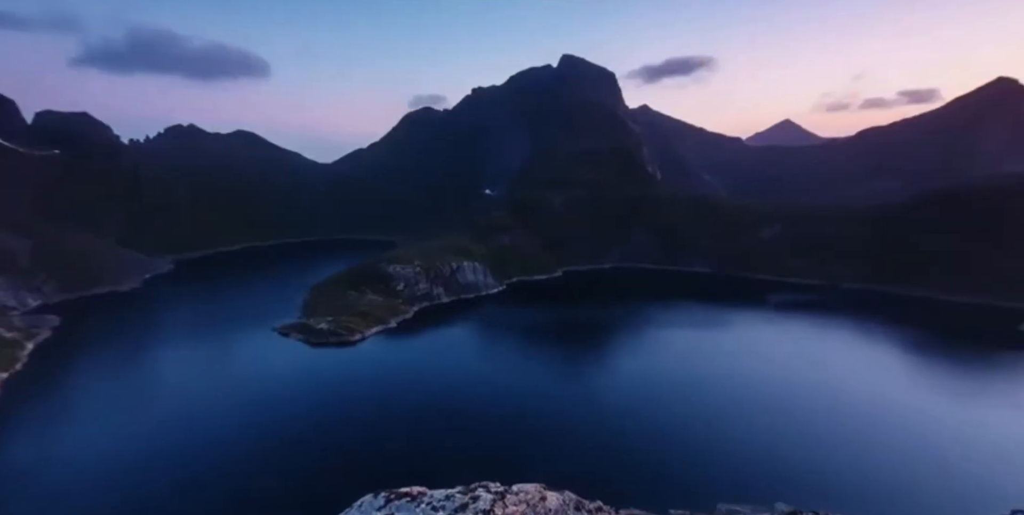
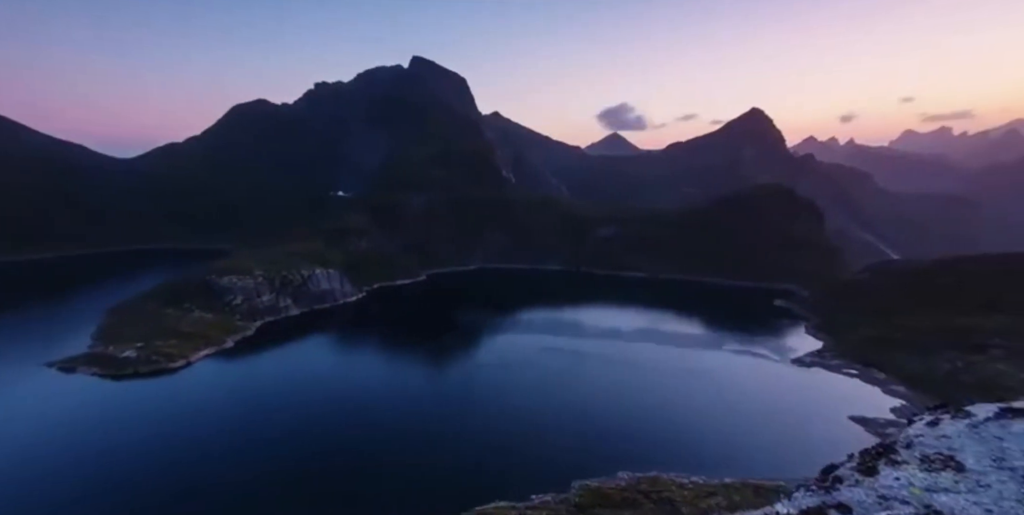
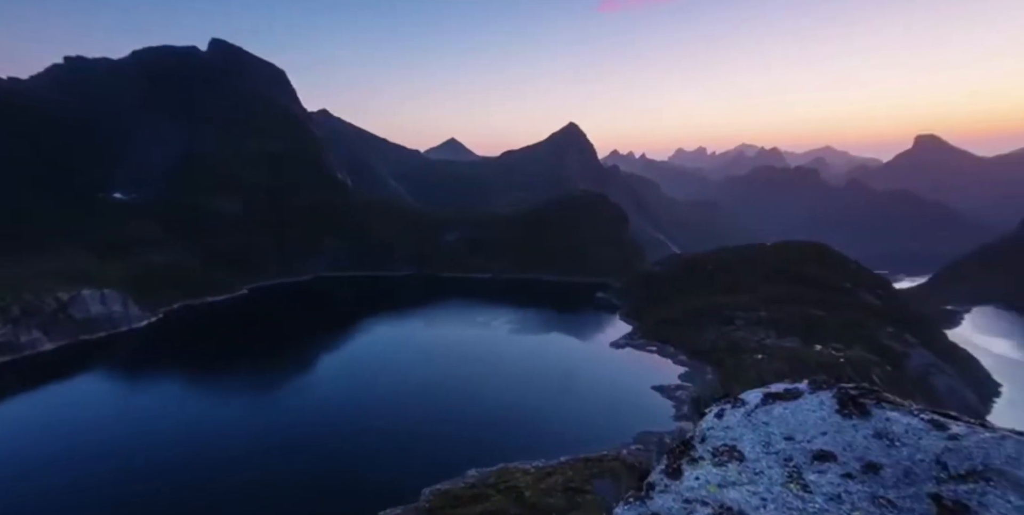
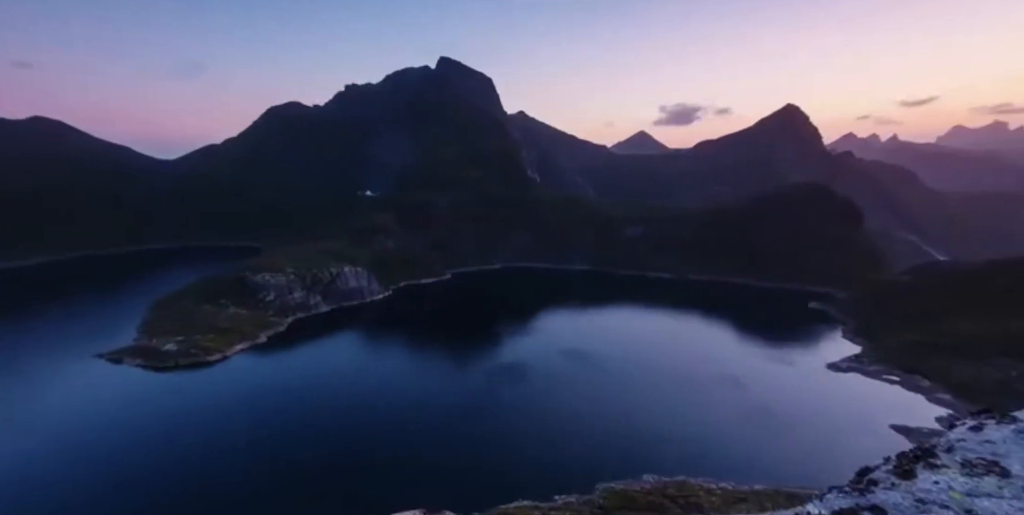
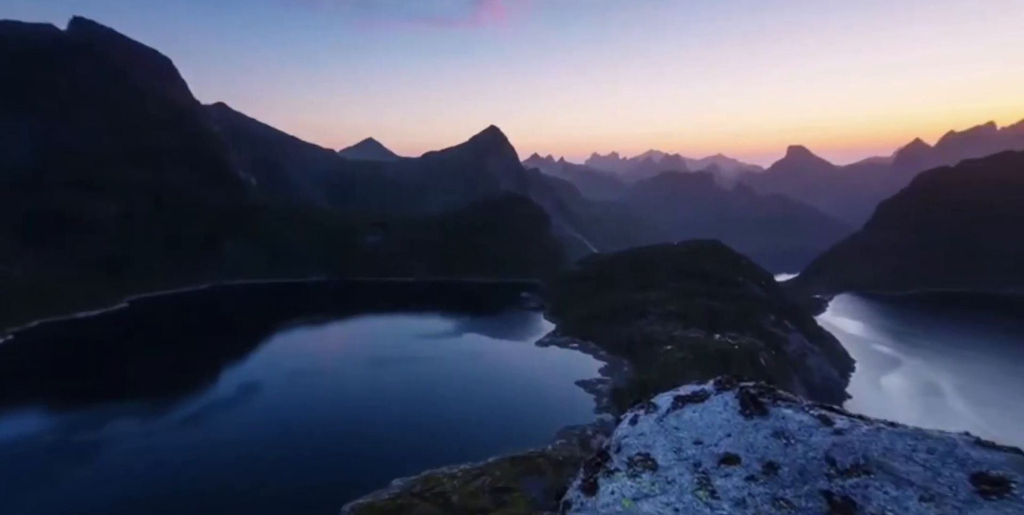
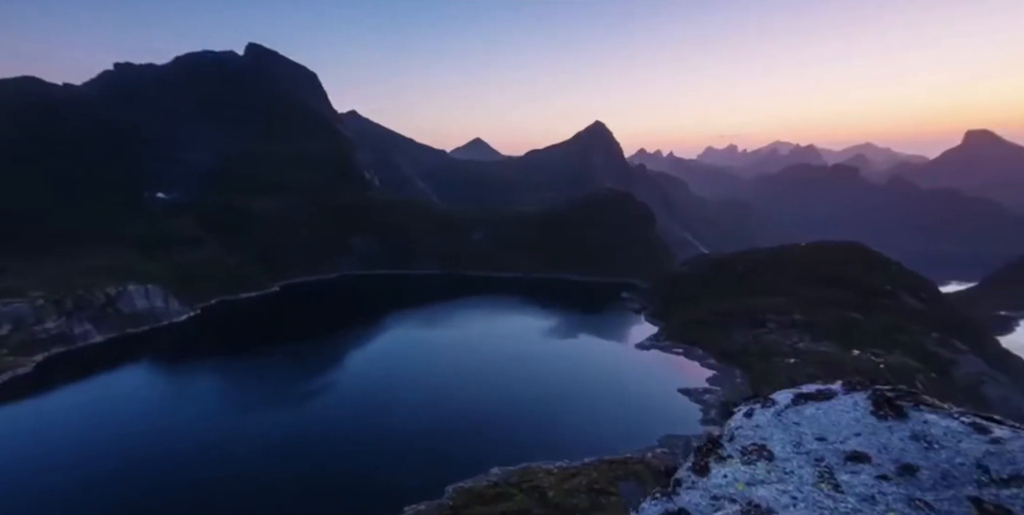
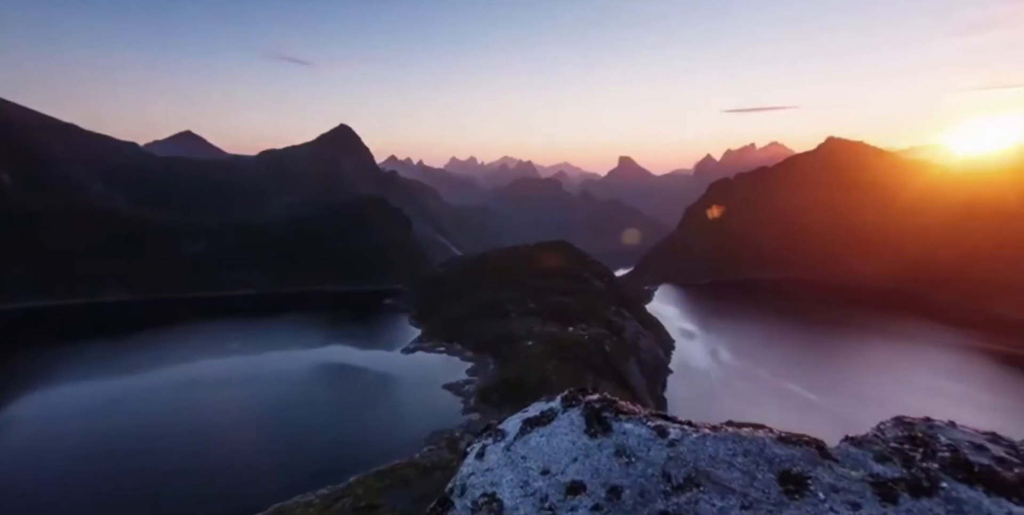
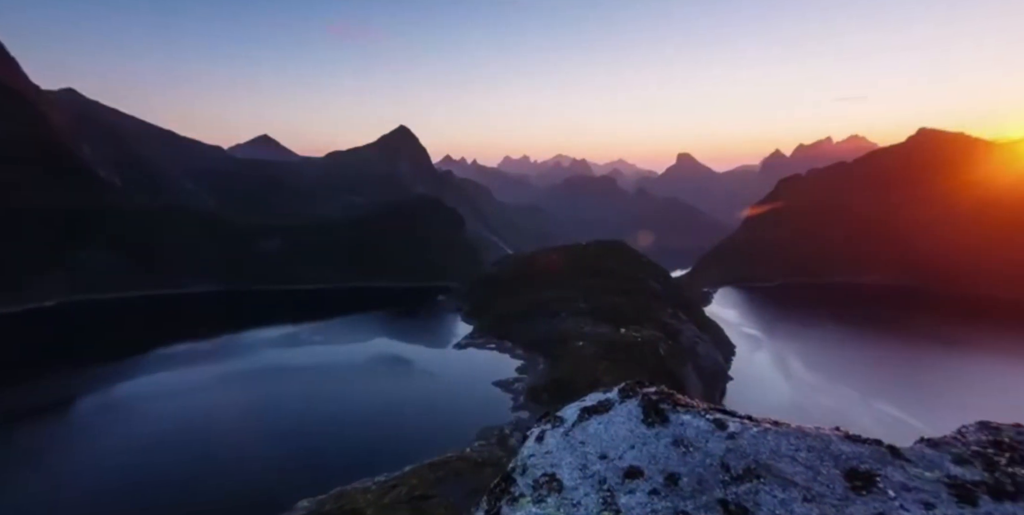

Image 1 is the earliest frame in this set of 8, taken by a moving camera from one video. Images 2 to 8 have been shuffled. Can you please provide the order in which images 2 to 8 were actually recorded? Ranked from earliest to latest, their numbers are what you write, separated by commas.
4, 2, 6, 3, 5, 8, 7
